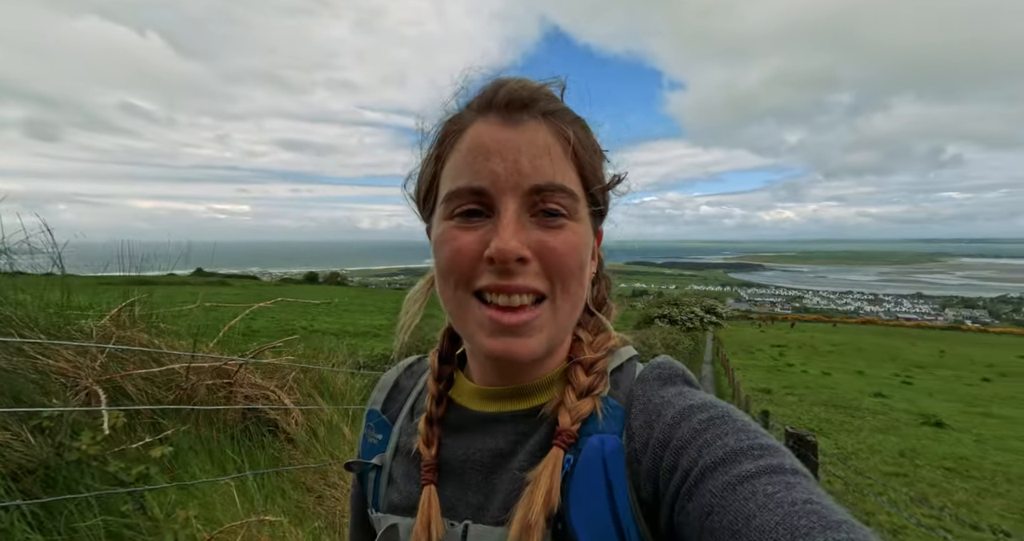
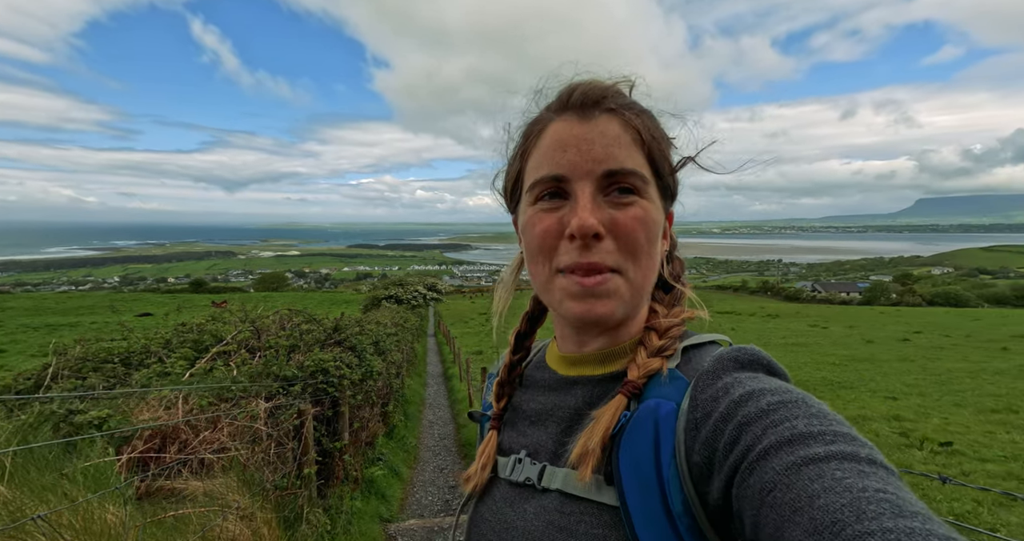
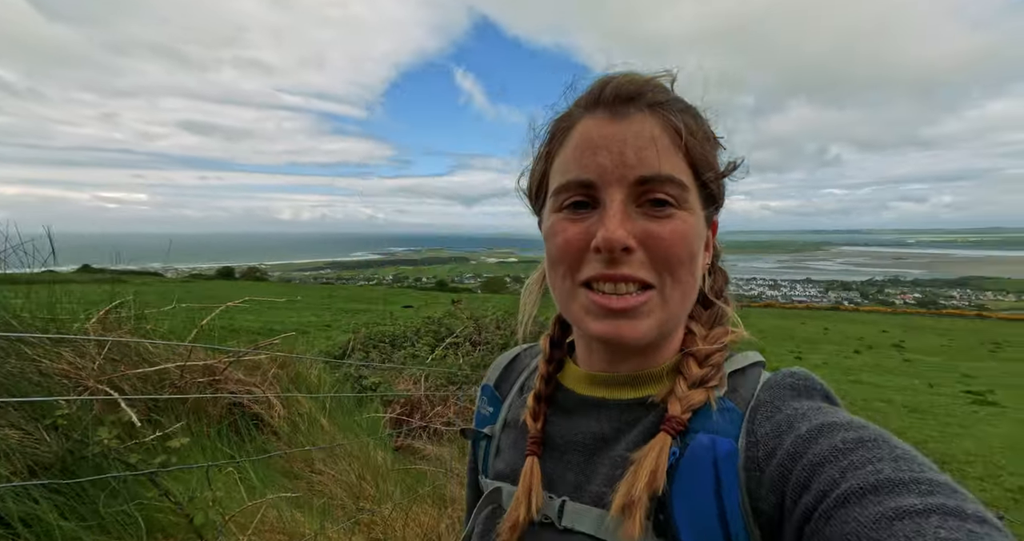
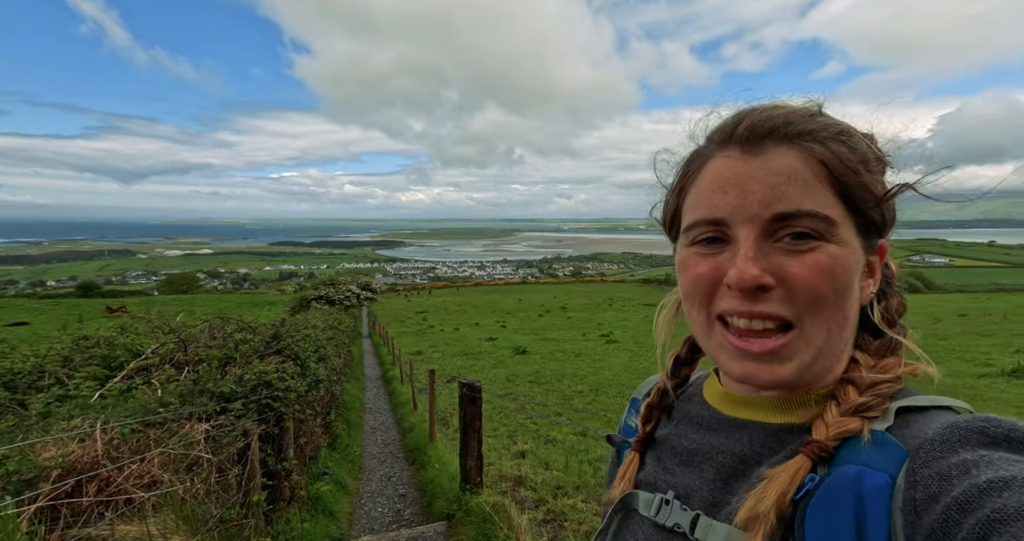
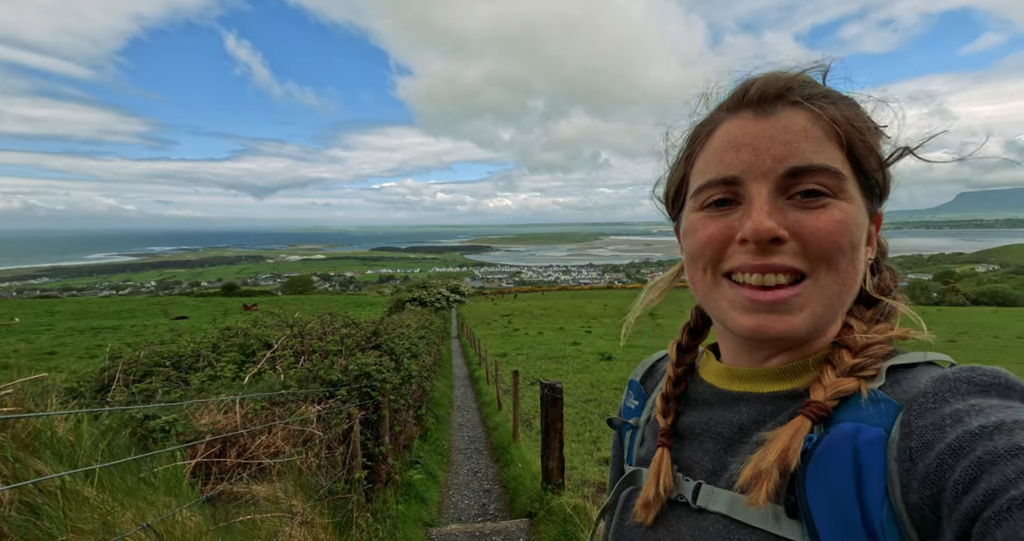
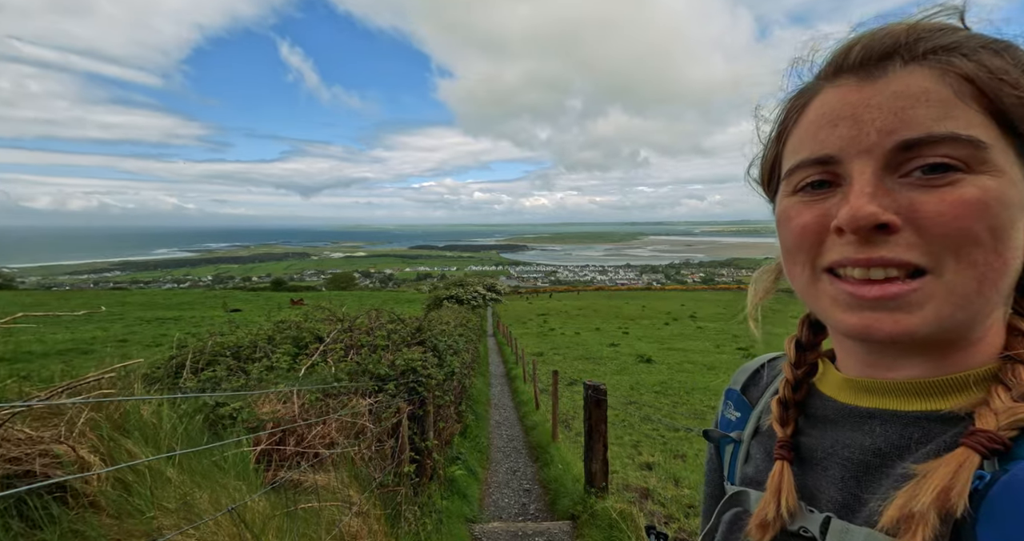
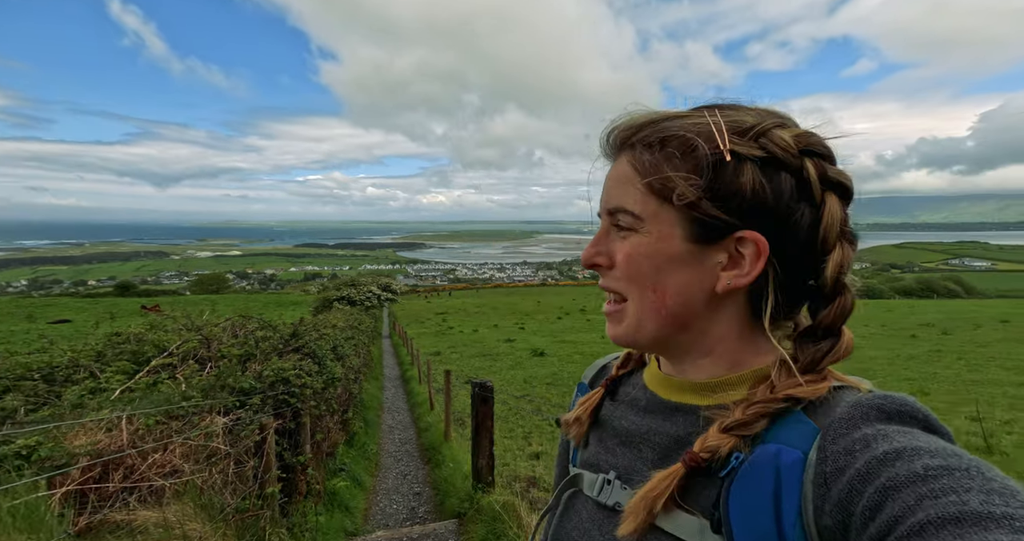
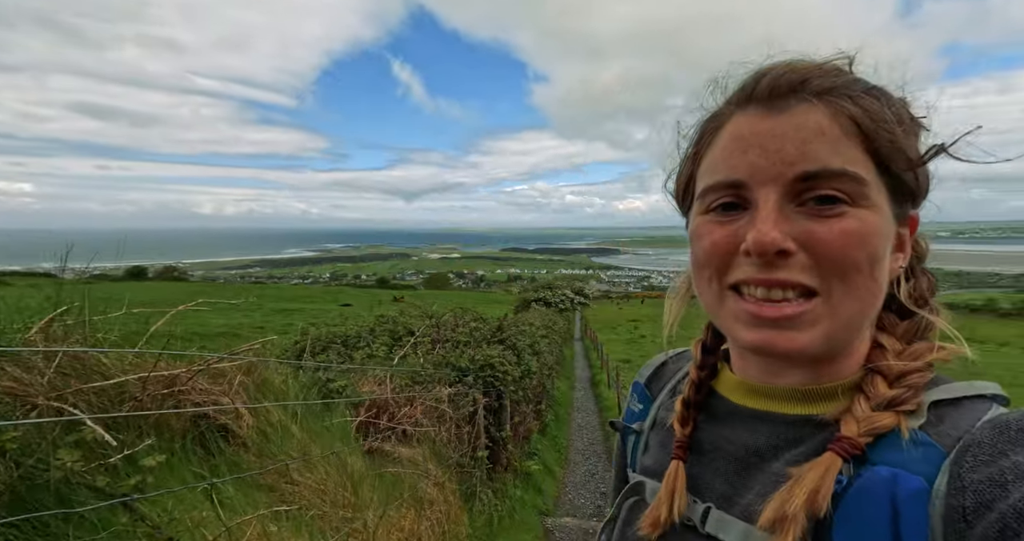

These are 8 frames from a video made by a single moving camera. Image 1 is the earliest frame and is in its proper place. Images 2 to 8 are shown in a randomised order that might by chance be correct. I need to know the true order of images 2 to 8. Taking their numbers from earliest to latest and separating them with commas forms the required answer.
3, 8, 6, 5, 2, 7, 4
